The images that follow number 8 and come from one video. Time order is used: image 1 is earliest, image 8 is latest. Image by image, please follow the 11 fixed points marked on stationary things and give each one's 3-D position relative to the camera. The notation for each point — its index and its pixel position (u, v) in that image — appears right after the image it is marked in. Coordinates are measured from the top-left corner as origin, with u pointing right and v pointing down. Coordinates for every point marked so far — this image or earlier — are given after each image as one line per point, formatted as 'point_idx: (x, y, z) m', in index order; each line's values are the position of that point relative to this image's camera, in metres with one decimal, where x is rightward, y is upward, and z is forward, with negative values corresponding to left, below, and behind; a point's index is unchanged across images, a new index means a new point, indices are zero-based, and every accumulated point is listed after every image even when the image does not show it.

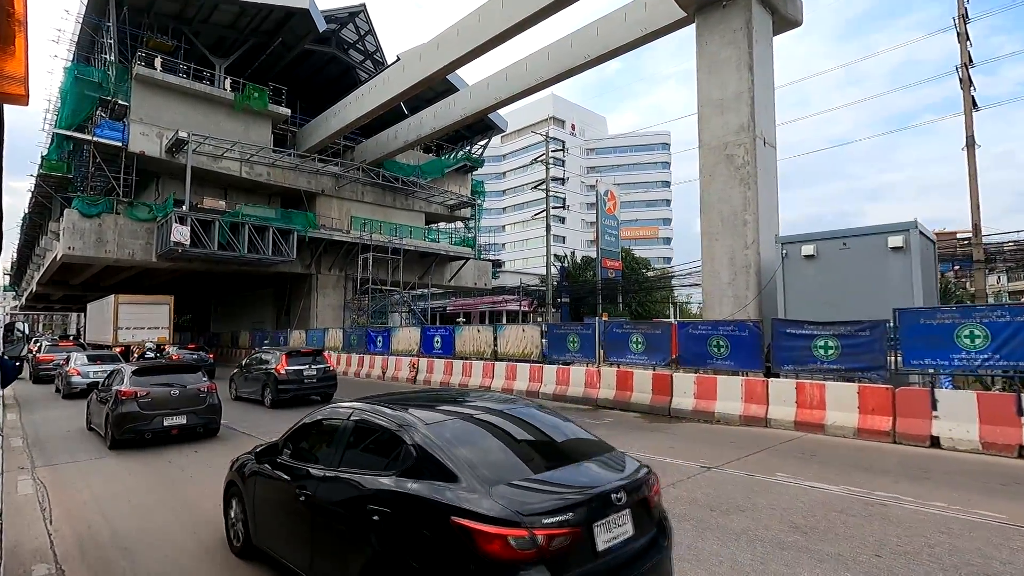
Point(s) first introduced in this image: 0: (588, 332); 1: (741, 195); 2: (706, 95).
0: (+2.0, -1.1, +13.4) m
1: (+6.6, +2.7, +15.5) m
2: (+5.9, +5.9, +16.4) m
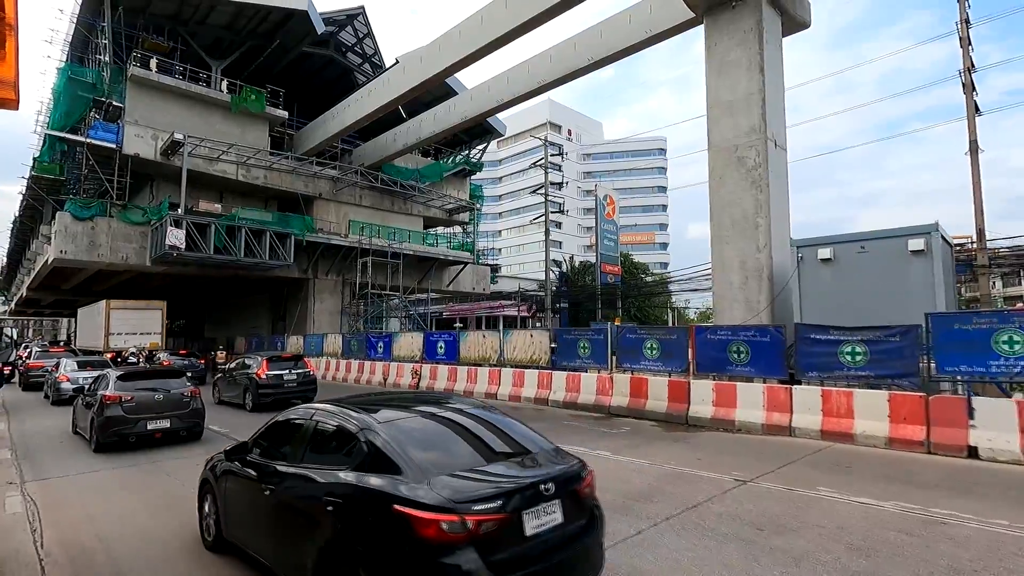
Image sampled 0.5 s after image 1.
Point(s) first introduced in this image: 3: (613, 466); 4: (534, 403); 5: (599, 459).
0: (+2.2, -1.2, +13.1) m
1: (+6.8, +2.6, +15.2) m
2: (+6.1, +5.8, +16.2) m
3: (+1.4, -2.4, +7.3) m
4: (+0.6, -3.0, +13.8) m
5: (+1.2, -2.5, +7.8) m
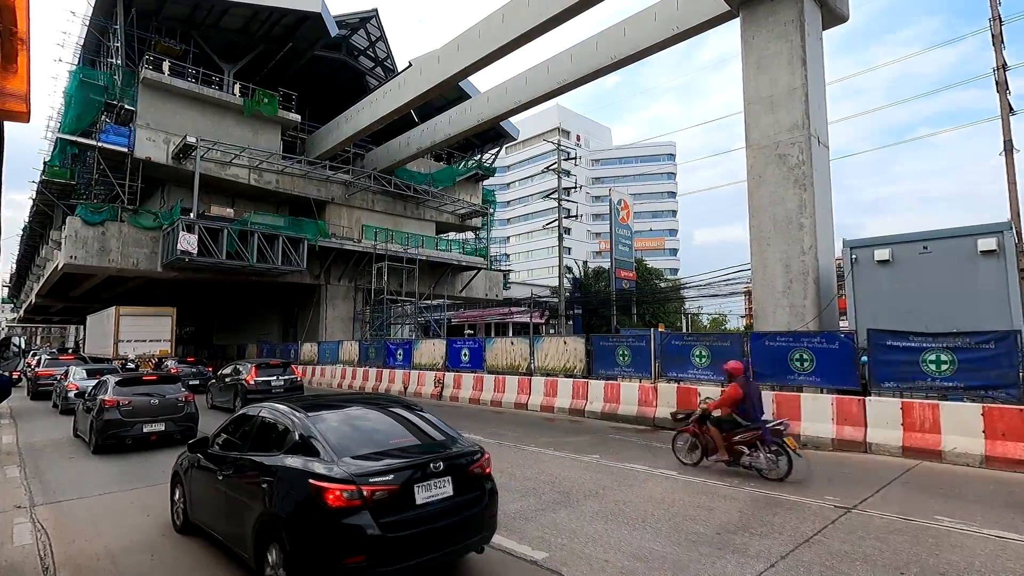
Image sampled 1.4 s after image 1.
0: (+3.0, -1.3, +12.3) m
1: (+7.6, +2.4, +14.4) m
2: (+7.0, +5.7, +15.5) m
3: (+2.1, -2.4, +6.5) m
4: (+1.4, -3.1, +13.0) m
5: (+2.0, -2.5, +7.0) m
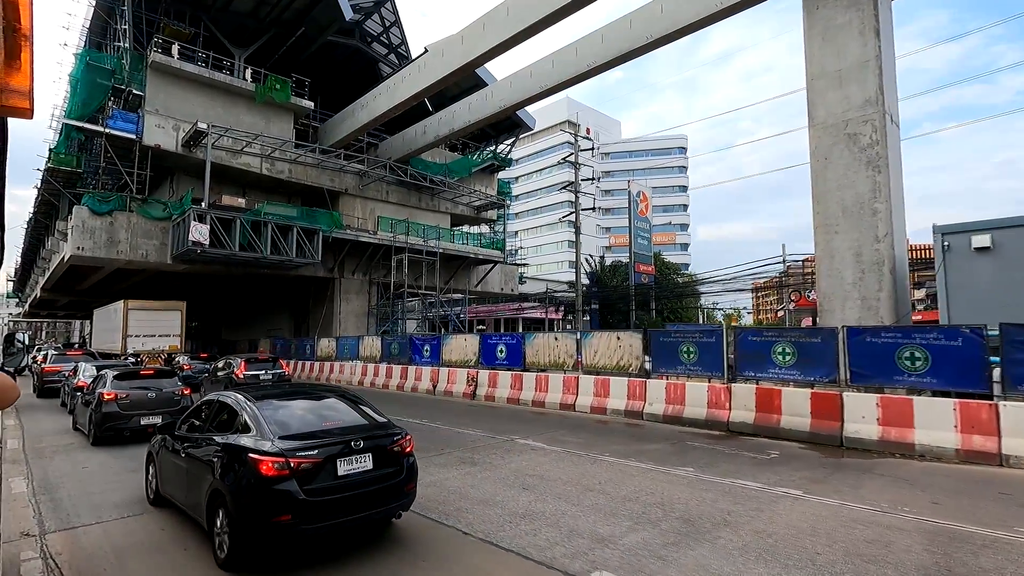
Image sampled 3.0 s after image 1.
0: (+4.1, -1.1, +11.1) m
1: (+8.8, +2.7, +13.2) m
2: (+8.1, +5.9, +14.2) m
3: (+3.2, -2.3, +5.4) m
4: (+2.5, -2.8, +11.9) m
5: (+3.1, -2.3, +5.9) m
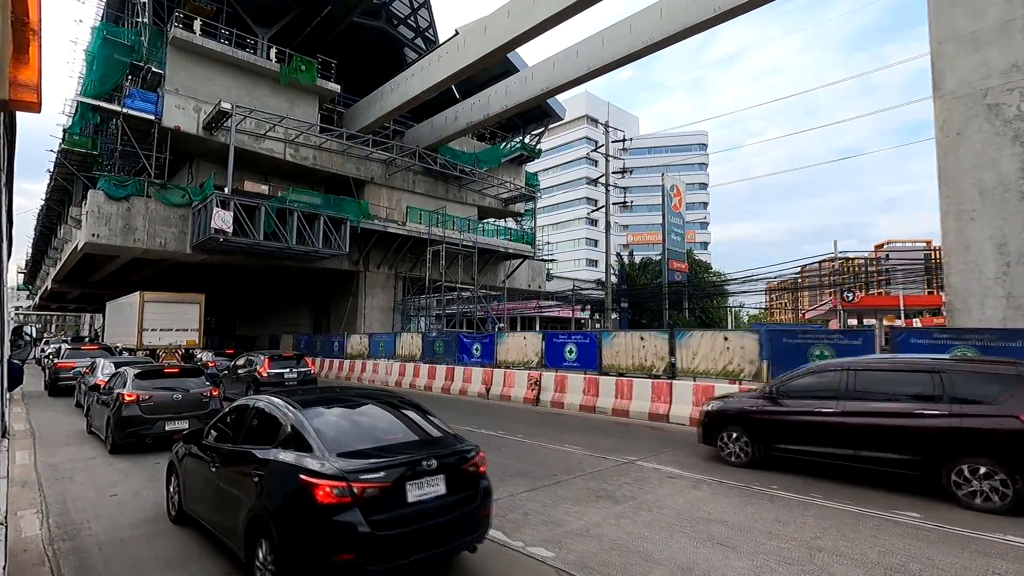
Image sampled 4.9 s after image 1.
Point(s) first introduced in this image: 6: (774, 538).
0: (+5.9, -1.0, +9.3) m
1: (+10.6, +2.8, +11.3) m
2: (+10.0, +6.0, +12.3) m
3: (+4.9, -2.1, +3.6) m
4: (+4.3, -2.7, +10.0) m
5: (+4.8, -2.2, +4.0) m
6: (+2.4, -2.3, +4.9) m
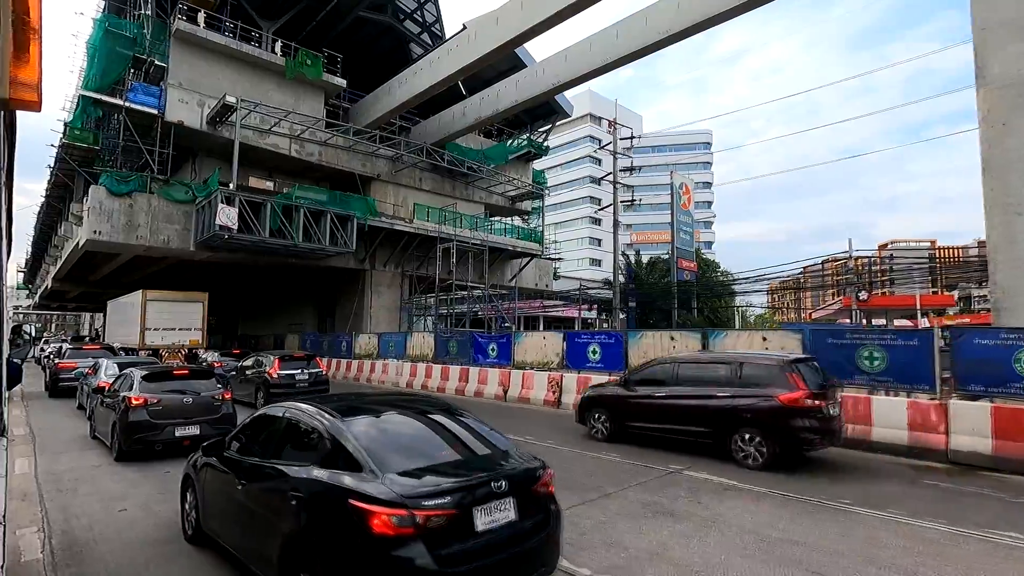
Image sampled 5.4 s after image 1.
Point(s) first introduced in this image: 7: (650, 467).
0: (+6.4, -0.9, +8.7) m
1: (+11.1, +2.8, +10.7) m
2: (+10.5, +6.1, +11.8) m
3: (+5.4, -2.1, +3.0) m
4: (+4.8, -2.6, +9.5) m
5: (+5.3, -2.1, +3.5) m
6: (+2.9, -2.2, +4.3) m
7: (+2.0, -2.5, +7.6) m
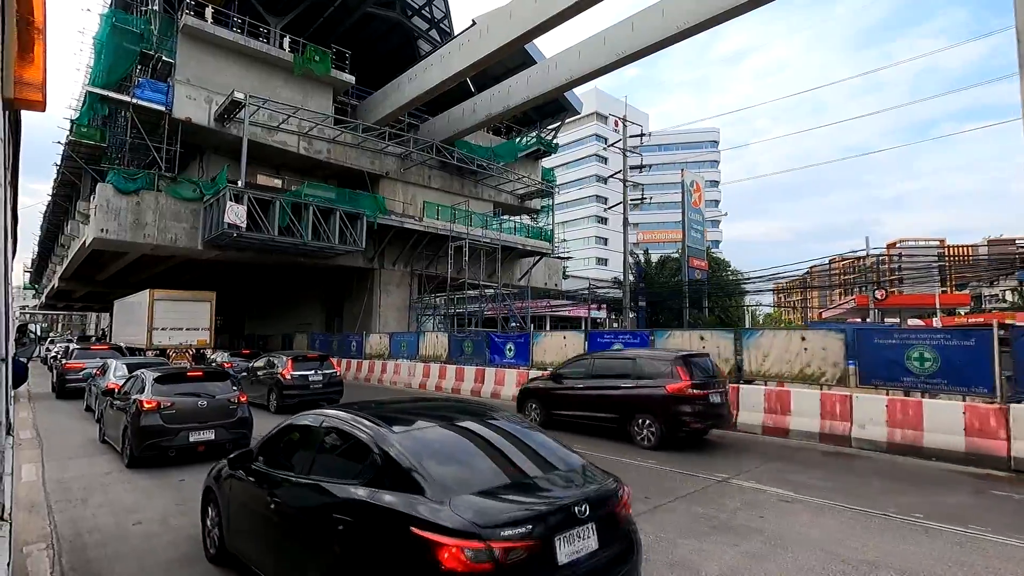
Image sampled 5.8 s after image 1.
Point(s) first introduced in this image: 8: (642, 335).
0: (+6.9, -0.9, +8.2) m
1: (+11.6, +2.9, +10.2) m
2: (+11.0, +6.1, +11.2) m
3: (+5.9, -2.0, +2.5) m
4: (+5.3, -2.6, +9.0) m
5: (+5.8, -2.1, +3.0) m
6: (+3.4, -2.2, +3.9) m
7: (+2.4, -2.5, +7.1) m
8: (+3.0, -1.1, +12.7) m
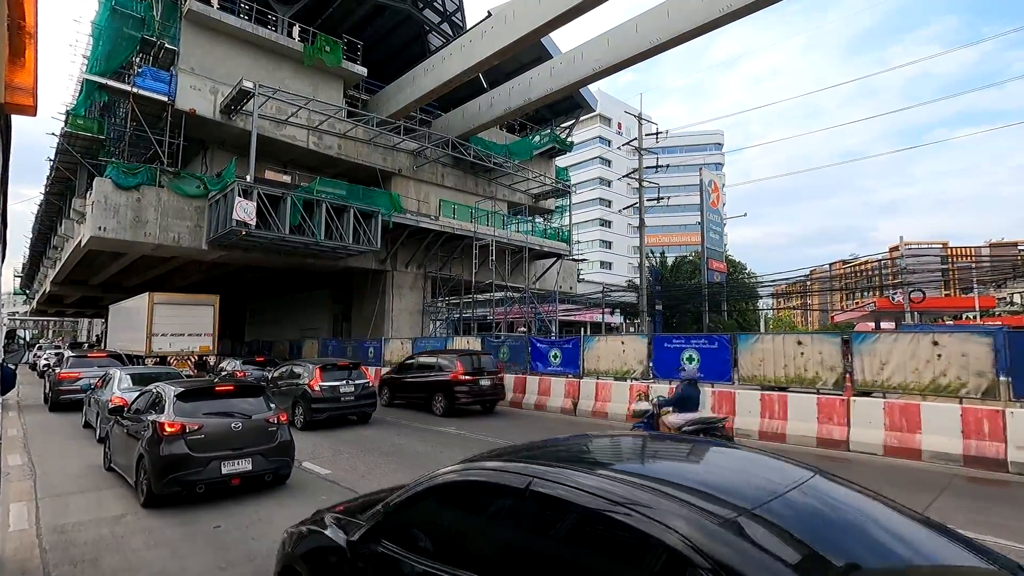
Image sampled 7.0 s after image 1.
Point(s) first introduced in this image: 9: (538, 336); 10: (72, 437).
0: (+8.2, -0.8, +6.8) m
1: (+12.9, +2.9, +8.9) m
2: (+12.2, +6.2, +9.9) m
3: (+7.2, -1.9, +1.1) m
4: (+6.5, -2.5, +7.5) m
5: (+7.1, -2.0, +1.6) m
6: (+4.7, -2.1, +2.4) m
7: (+3.7, -2.4, +5.7) m
8: (+4.3, -1.1, +11.3) m
9: (+0.7, -1.4, +15.4) m
10: (-9.2, -3.1, +11.2) m
